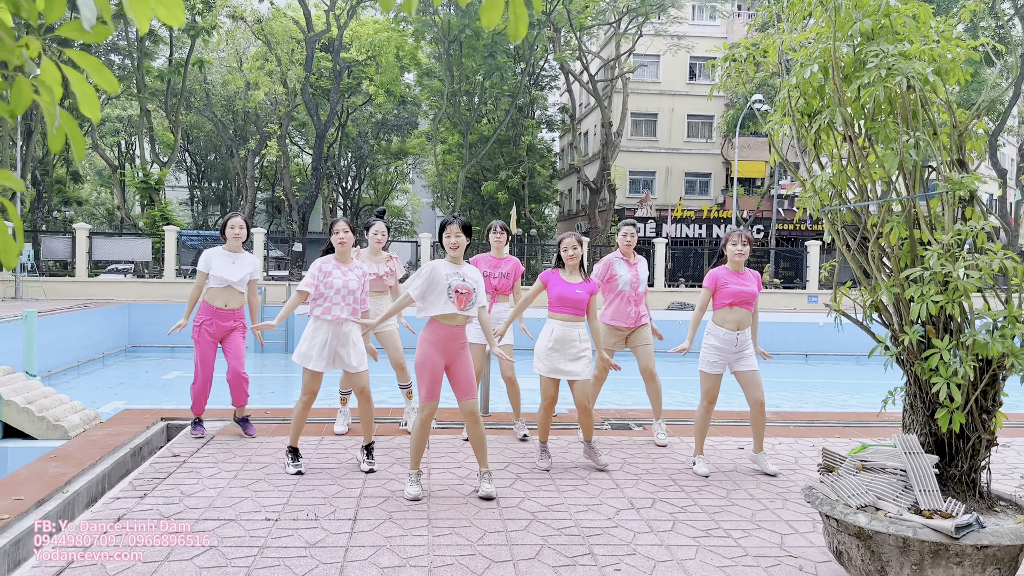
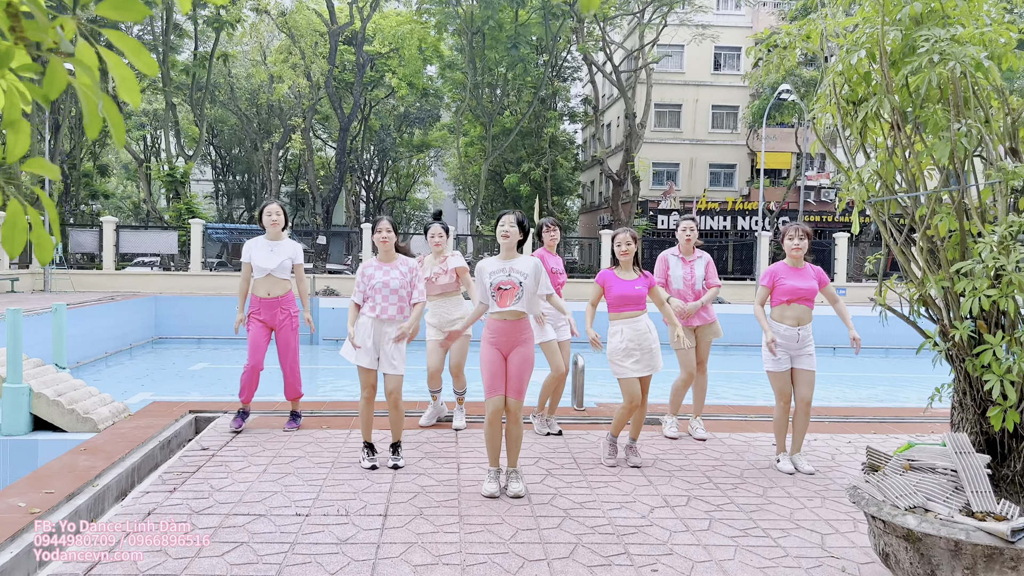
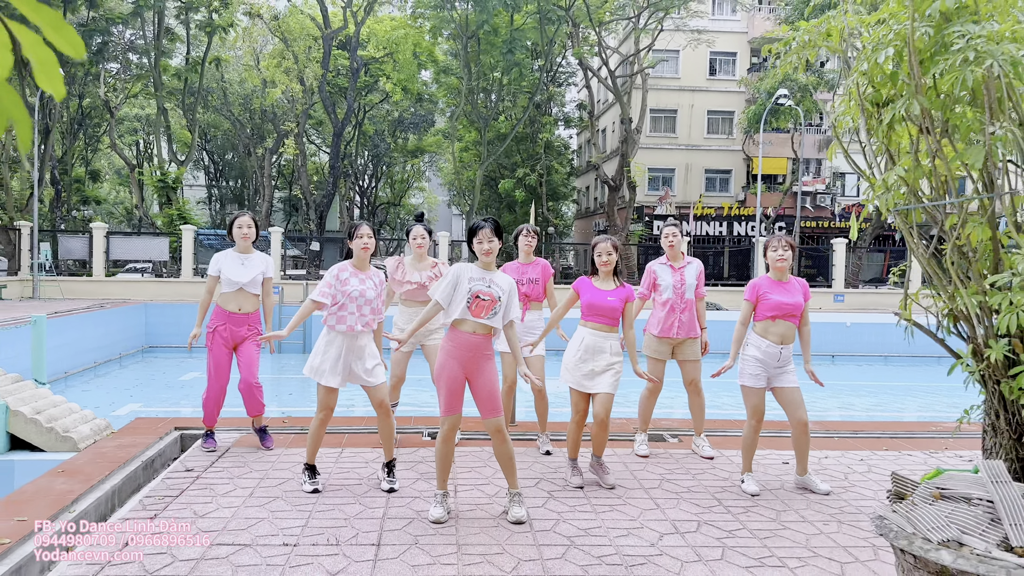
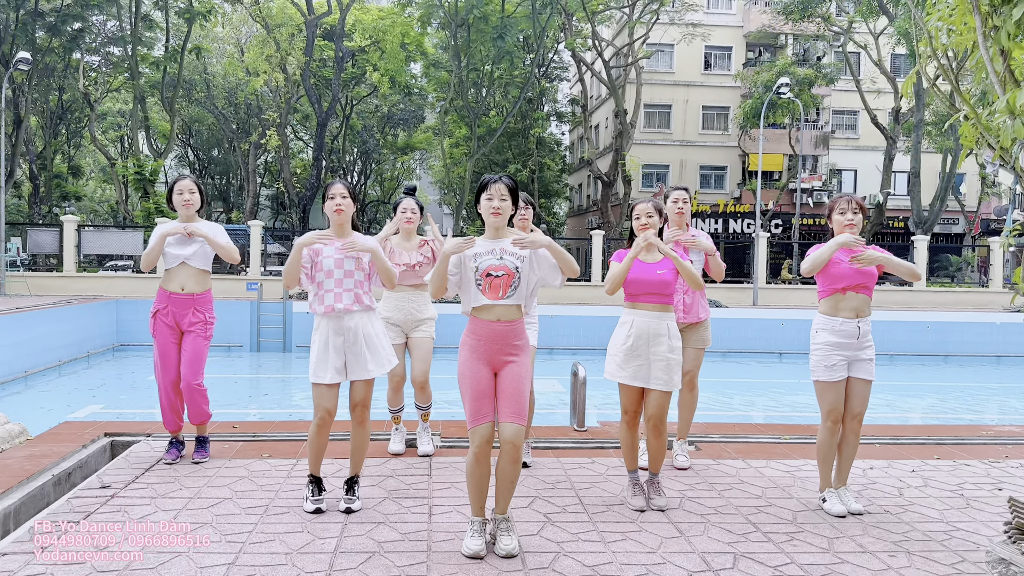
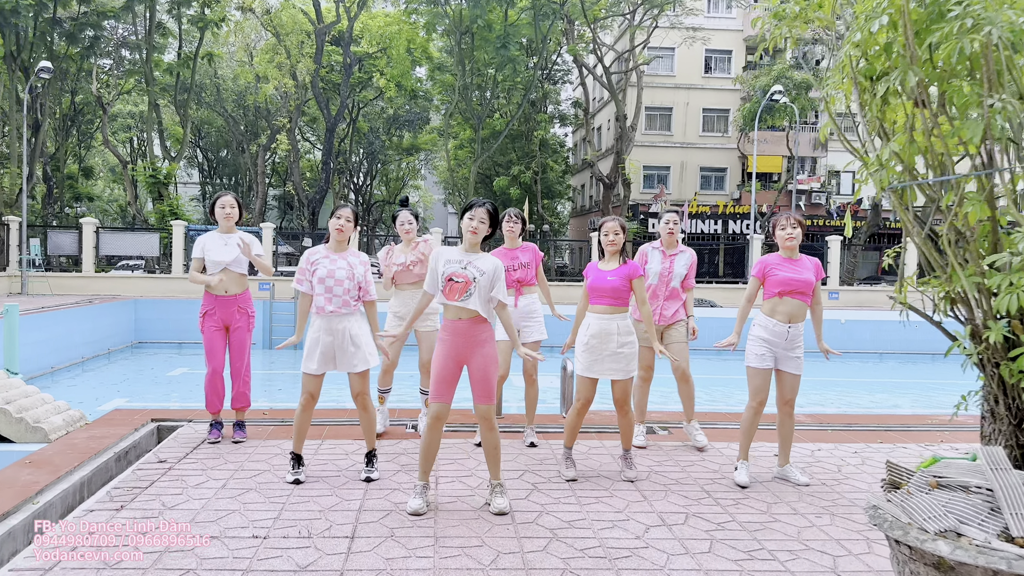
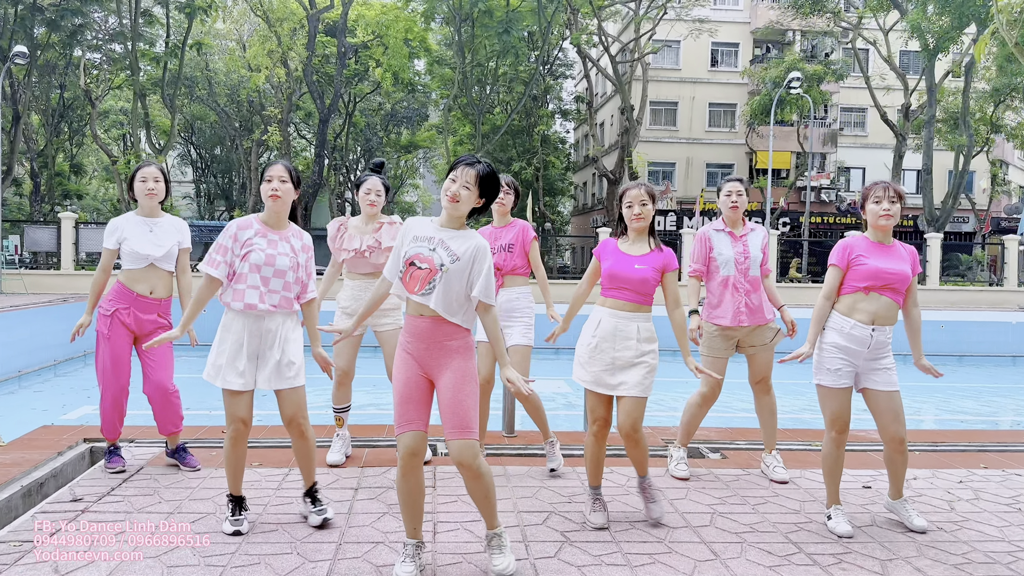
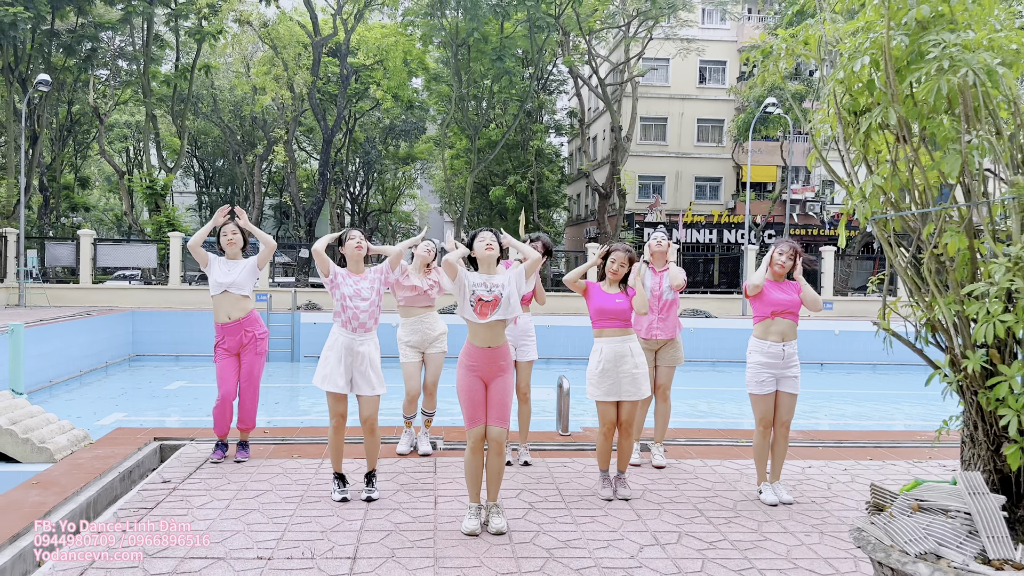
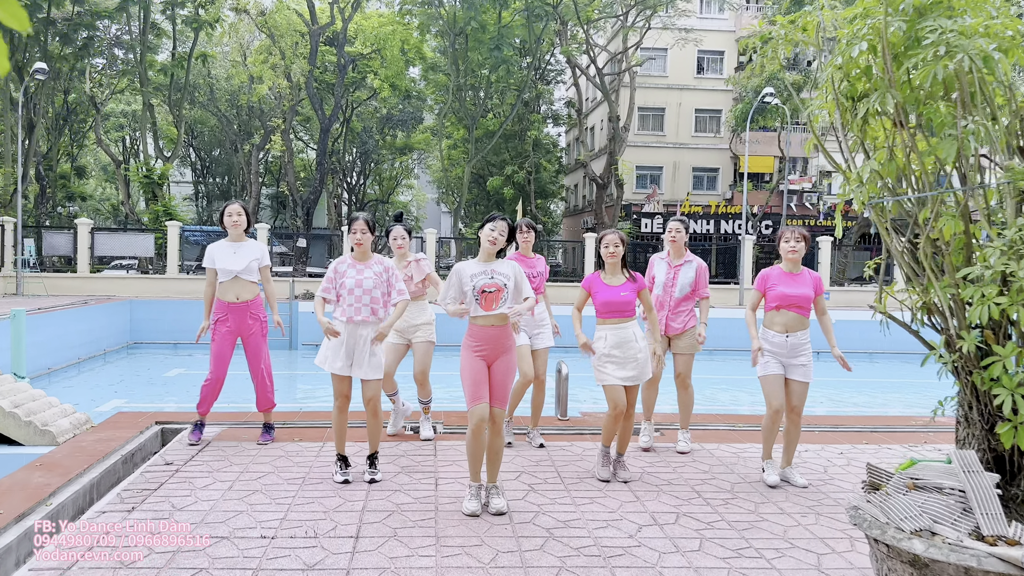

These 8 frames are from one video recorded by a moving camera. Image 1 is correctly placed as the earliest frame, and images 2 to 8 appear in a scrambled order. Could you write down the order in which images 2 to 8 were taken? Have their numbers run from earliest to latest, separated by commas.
8, 4, 7, 5, 6, 3, 2
